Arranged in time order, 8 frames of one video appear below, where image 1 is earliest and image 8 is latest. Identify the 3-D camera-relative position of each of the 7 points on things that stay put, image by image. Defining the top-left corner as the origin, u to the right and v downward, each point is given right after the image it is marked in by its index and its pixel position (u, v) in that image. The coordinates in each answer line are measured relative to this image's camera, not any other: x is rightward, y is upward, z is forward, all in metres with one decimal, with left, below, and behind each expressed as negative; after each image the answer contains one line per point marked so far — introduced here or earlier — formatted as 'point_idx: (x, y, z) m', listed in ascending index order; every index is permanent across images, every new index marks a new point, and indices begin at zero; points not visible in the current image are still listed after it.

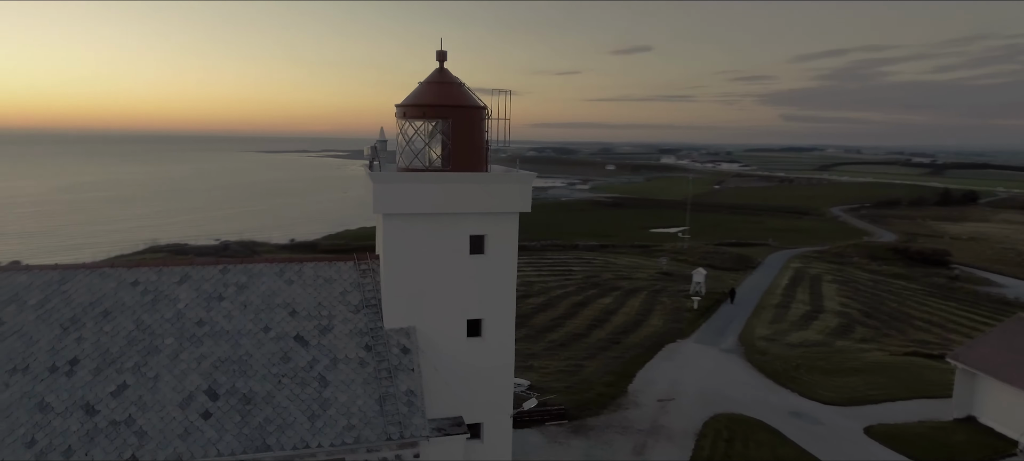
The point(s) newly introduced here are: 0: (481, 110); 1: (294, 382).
0: (-0.7, +2.5, +13.1) m
1: (-3.9, -2.6, +11.2) m
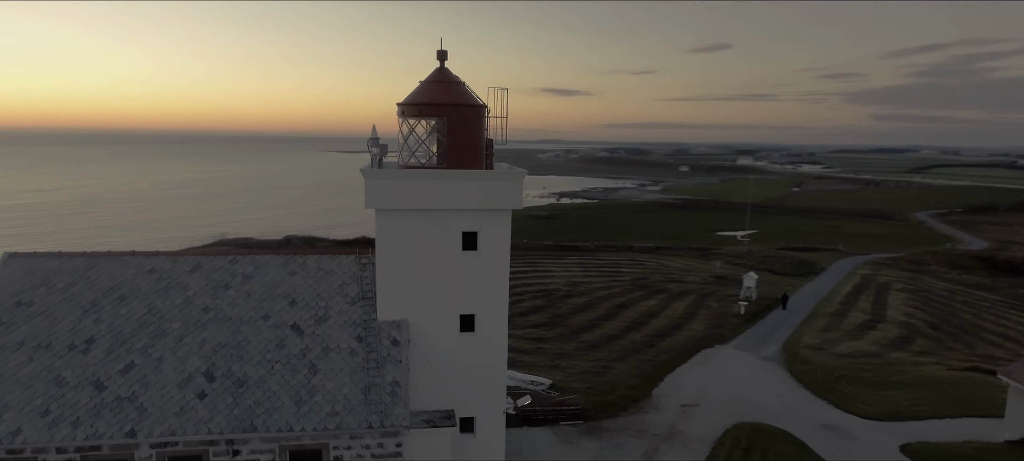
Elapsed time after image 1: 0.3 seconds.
0: (-0.7, +2.5, +13.3) m
1: (-4.2, -2.5, +11.7) m
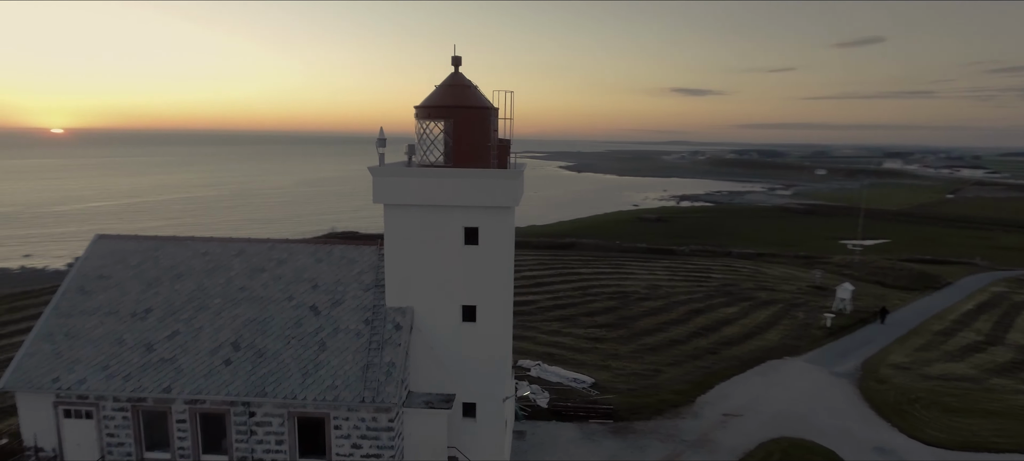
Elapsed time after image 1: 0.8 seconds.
0: (-0.5, +2.6, +14.0) m
1: (-4.4, -2.3, +13.1) m
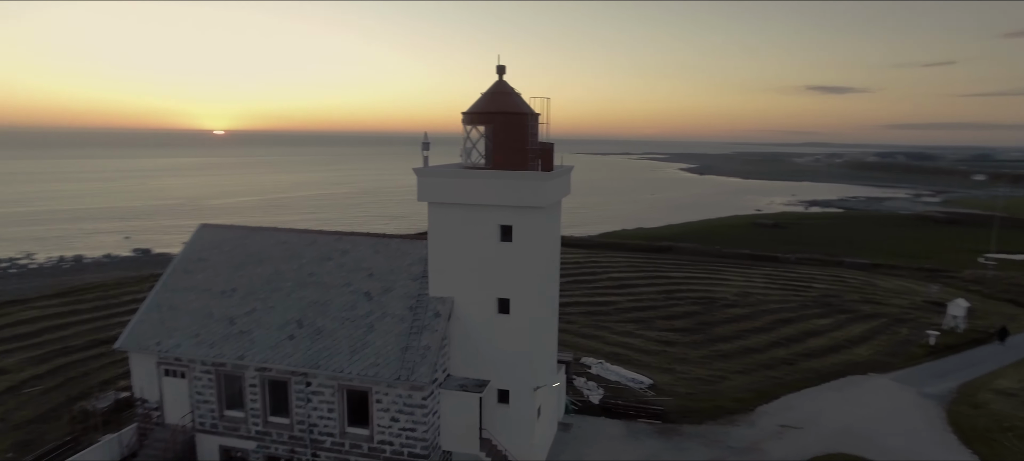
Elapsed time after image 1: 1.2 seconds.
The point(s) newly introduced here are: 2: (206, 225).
0: (+0.4, +2.7, +14.9) m
1: (-3.7, -2.2, +14.8) m
2: (-8.6, +0.1, +18.0) m
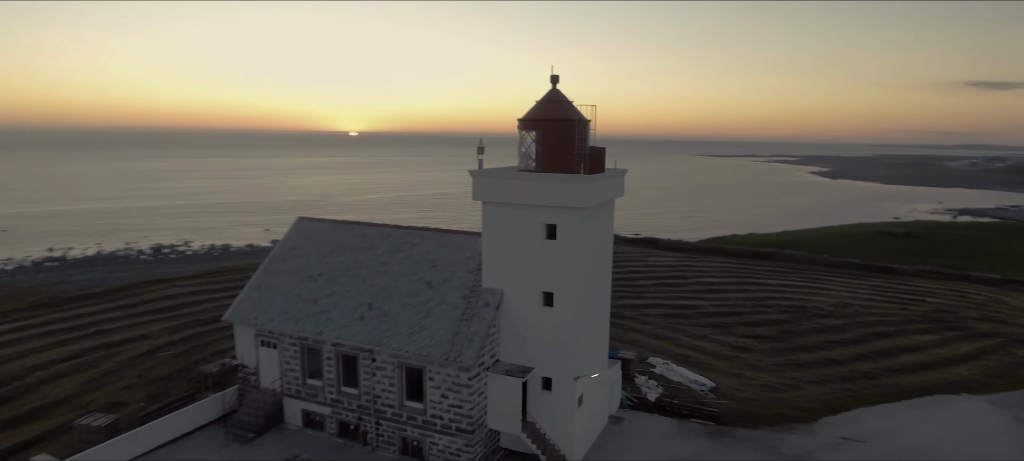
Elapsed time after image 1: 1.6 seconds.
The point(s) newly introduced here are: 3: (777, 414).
0: (+1.6, +2.7, +15.8) m
1: (-2.6, -2.0, +16.5) m
2: (-6.7, +0.4, +20.6) m
3: (+8.2, -5.7, +19.7) m
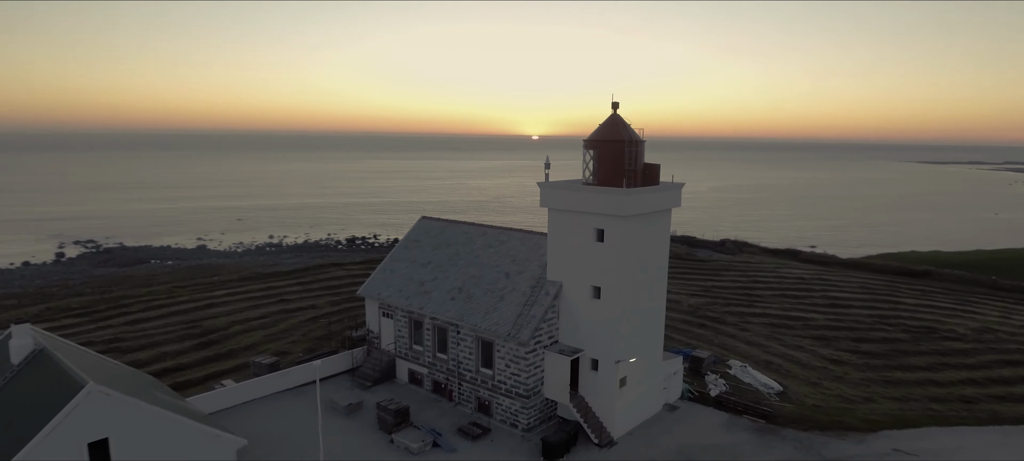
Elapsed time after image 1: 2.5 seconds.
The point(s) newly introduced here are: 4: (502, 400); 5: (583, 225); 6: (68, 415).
0: (+3.4, +2.5, +18.5) m
1: (-0.7, -2.0, +20.2) m
2: (-3.4, +0.5, +25.3) m
3: (+10.5, -6.1, +20.4) m
4: (-0.3, -5.1, +19.2) m
5: (+2.2, +0.1, +18.6) m
6: (-8.3, -3.4, +11.9) m
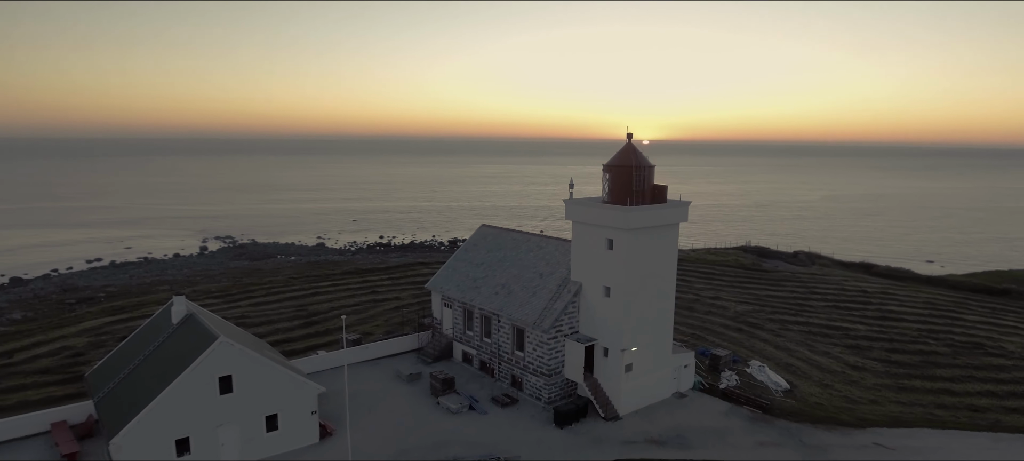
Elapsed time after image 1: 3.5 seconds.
0: (+4.4, +2.2, +22.0) m
1: (+0.6, -2.3, +24.4) m
2: (-1.3, +0.2, +29.9) m
3: (+11.5, -6.7, +22.8) m
4: (+0.7, -5.4, +23.3) m
5: (+3.1, -0.2, +22.4) m
6: (-8.4, -3.5, +17.5) m
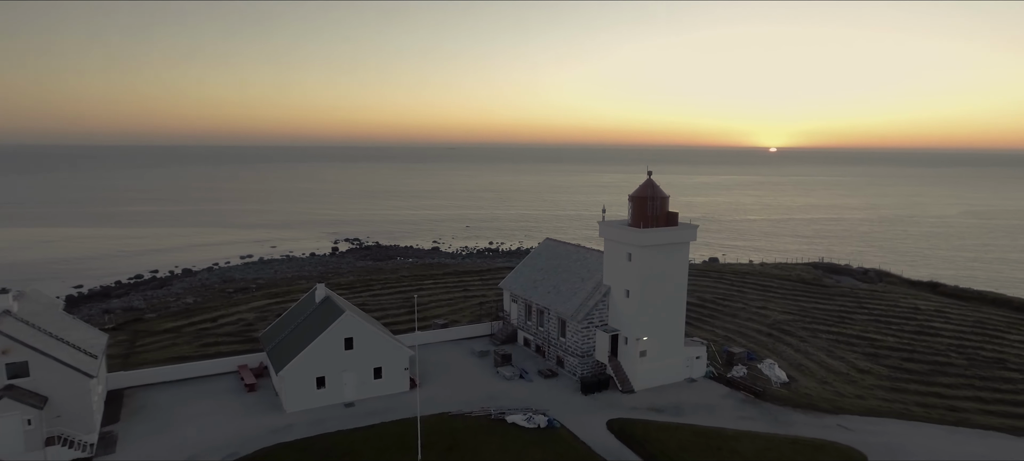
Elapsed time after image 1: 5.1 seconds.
0: (+6.3, +1.4, +28.4) m
1: (+2.9, -3.0, +31.4) m
2: (+2.1, -0.5, +37.1) m
3: (+13.2, -7.6, +27.7) m
4: (+2.7, -6.1, +30.2) m
5: (+5.1, -0.9, +28.9) m
6: (-7.2, -3.8, +26.2) m
